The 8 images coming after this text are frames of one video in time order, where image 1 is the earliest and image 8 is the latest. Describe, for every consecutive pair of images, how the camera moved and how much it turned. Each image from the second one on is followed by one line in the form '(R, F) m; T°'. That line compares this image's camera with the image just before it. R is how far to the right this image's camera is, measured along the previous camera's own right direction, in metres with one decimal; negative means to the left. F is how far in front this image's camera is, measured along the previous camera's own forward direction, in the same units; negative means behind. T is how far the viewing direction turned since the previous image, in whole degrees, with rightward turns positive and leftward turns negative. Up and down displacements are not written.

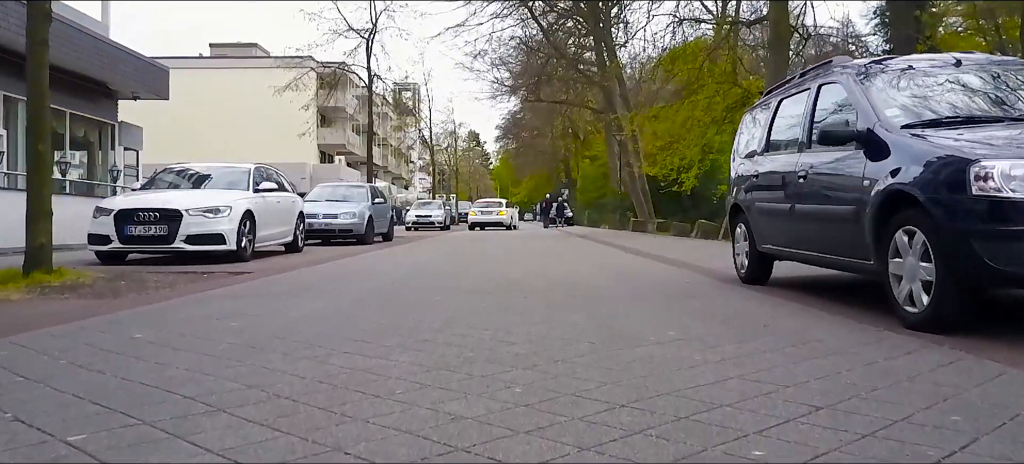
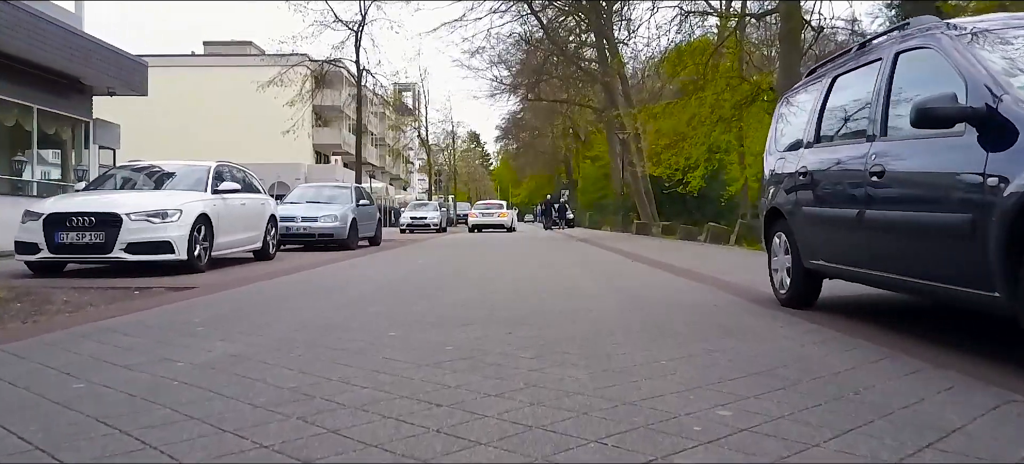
(+0.1, +1.4) m; 0°
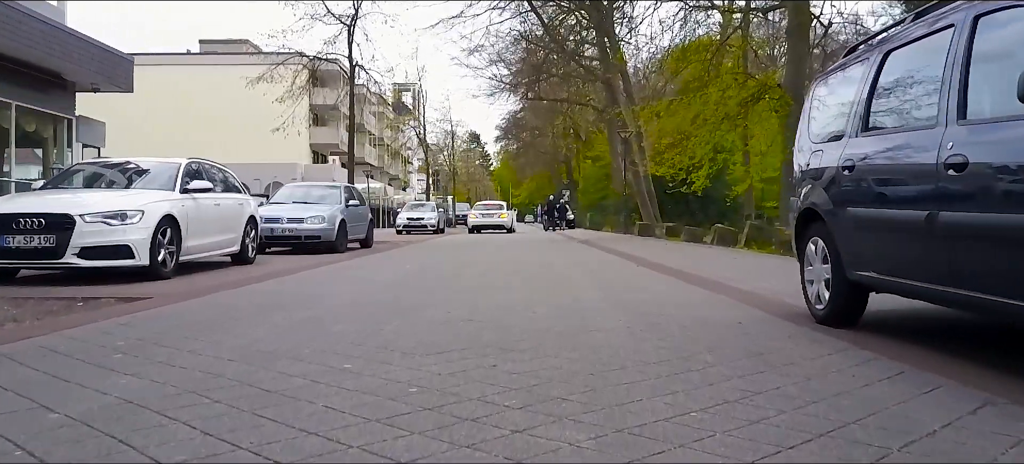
(+0.1, +0.9) m; 0°
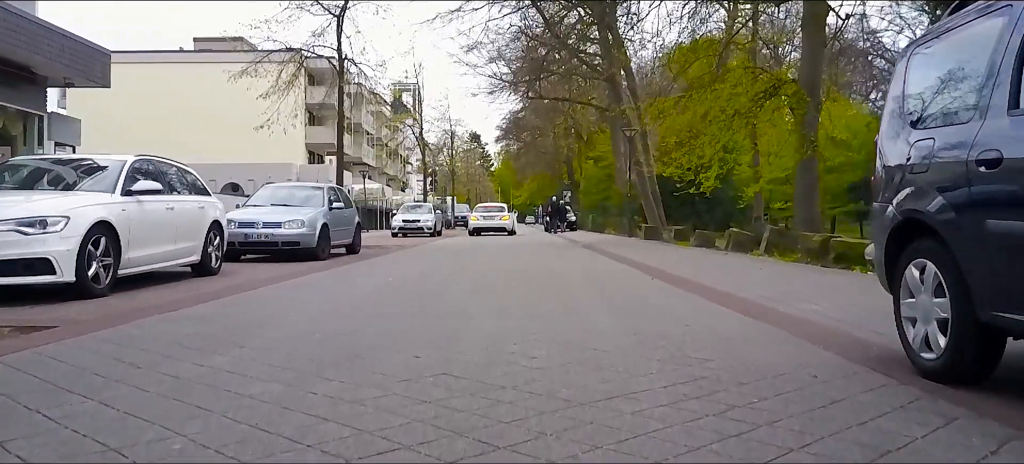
(0.0, +1.5) m; 0°
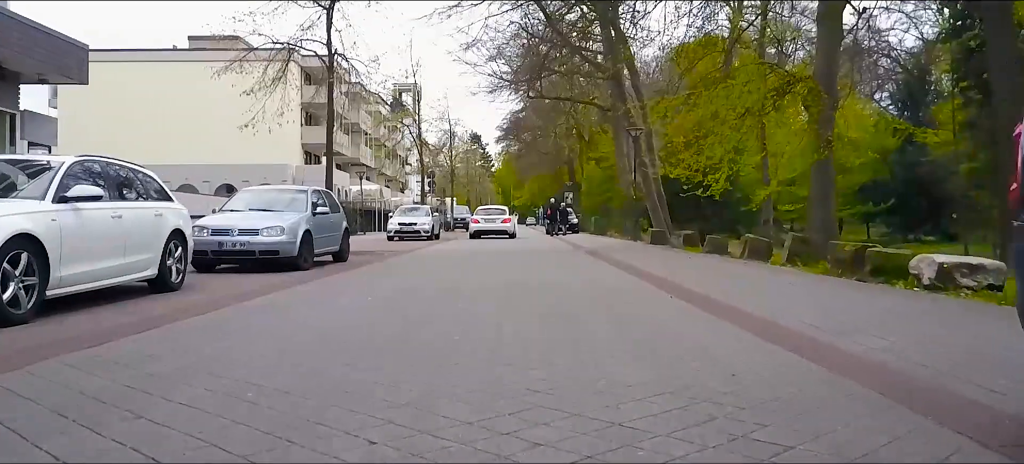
(0.0, +1.3) m; 0°
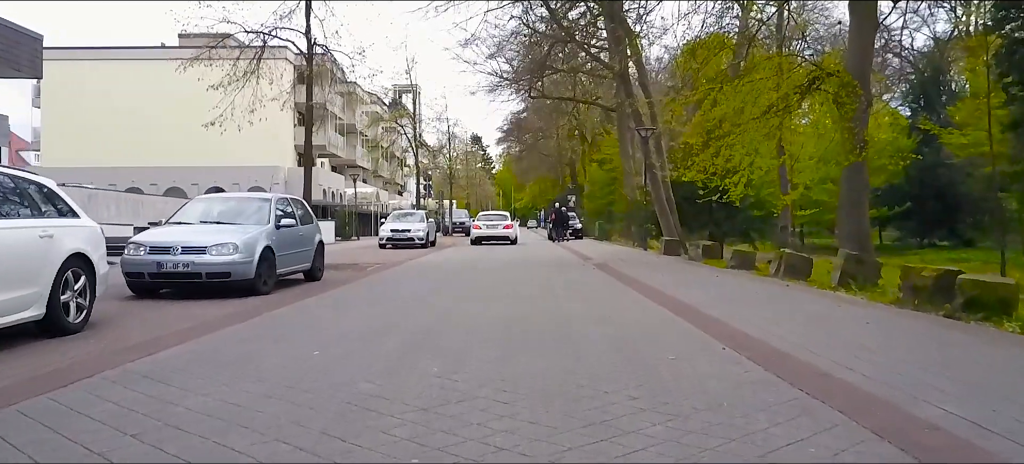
(0.0, +2.3) m; 0°
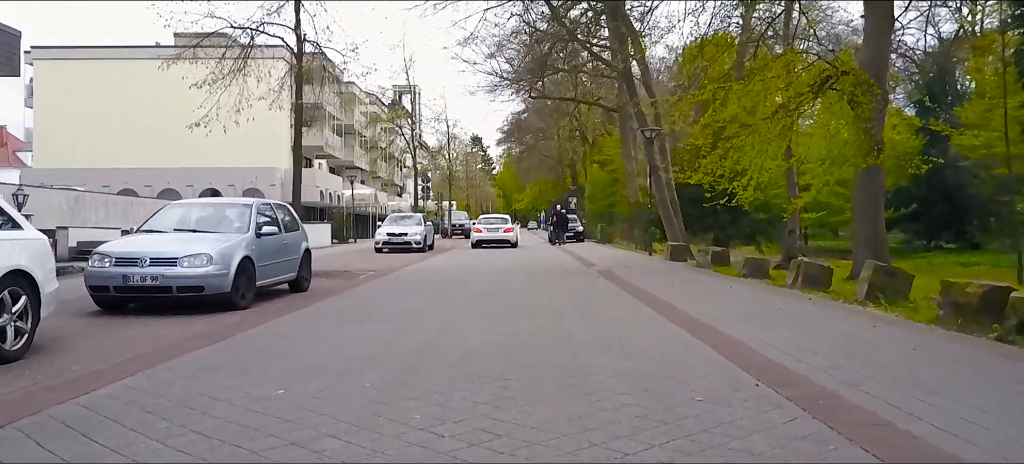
(0.0, +0.9) m; 0°
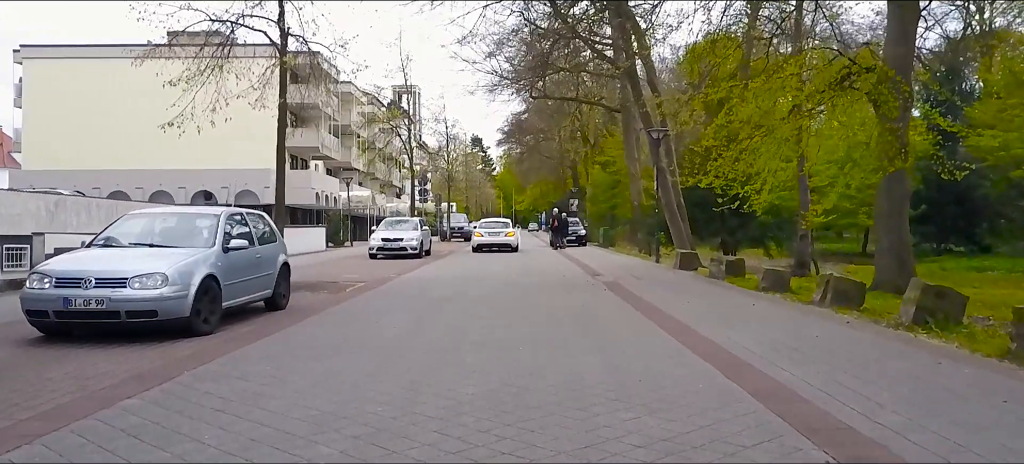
(0.0, +1.3) m; 0°
